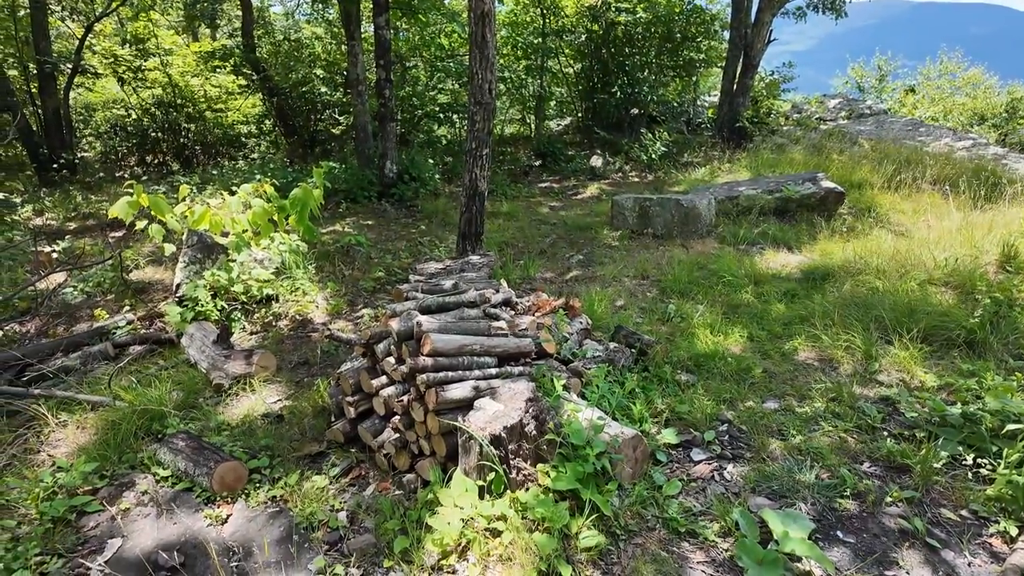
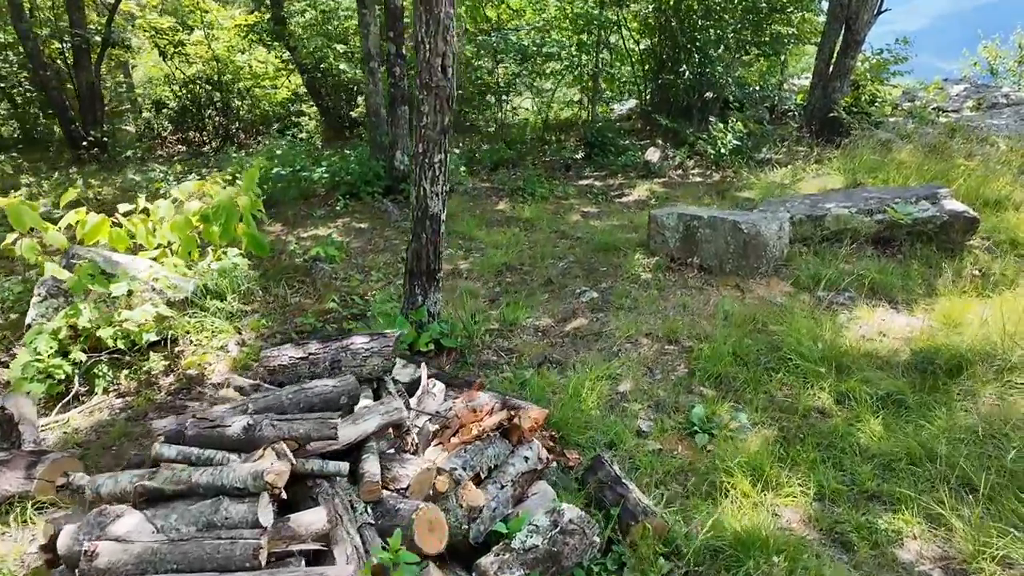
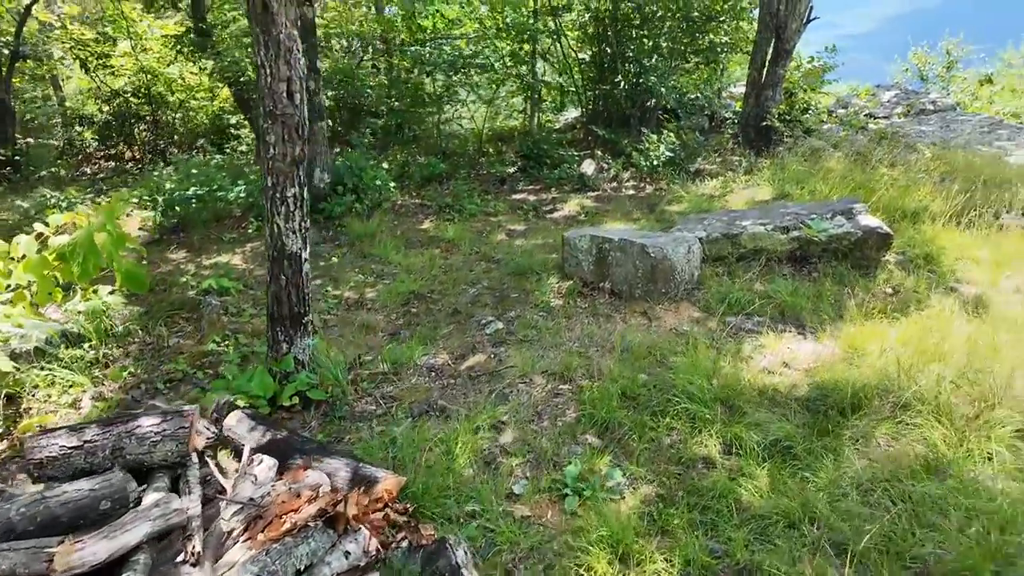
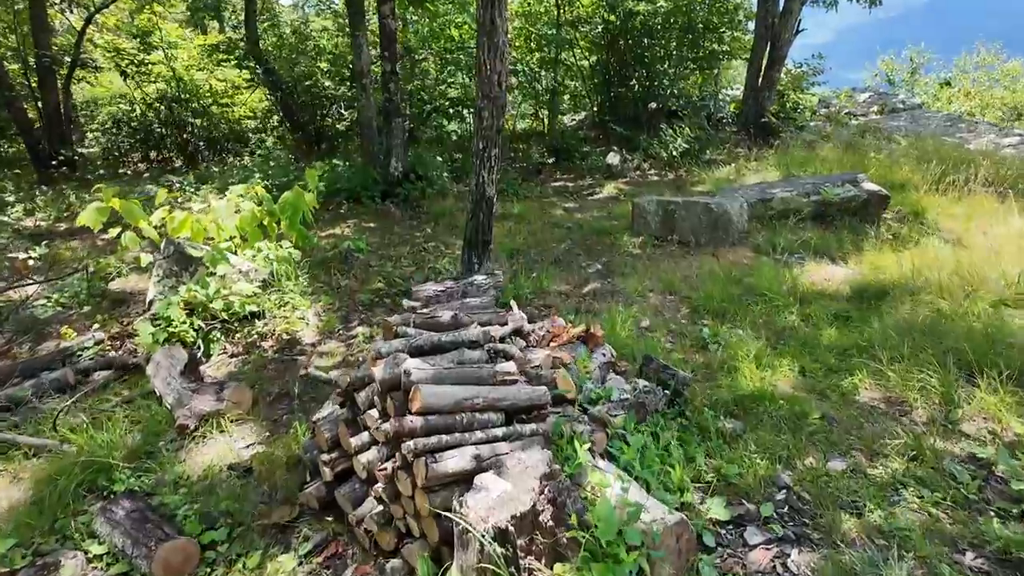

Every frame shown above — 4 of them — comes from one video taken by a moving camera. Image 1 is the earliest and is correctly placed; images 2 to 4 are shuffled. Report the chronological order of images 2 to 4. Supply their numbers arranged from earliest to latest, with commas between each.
4, 2, 3
